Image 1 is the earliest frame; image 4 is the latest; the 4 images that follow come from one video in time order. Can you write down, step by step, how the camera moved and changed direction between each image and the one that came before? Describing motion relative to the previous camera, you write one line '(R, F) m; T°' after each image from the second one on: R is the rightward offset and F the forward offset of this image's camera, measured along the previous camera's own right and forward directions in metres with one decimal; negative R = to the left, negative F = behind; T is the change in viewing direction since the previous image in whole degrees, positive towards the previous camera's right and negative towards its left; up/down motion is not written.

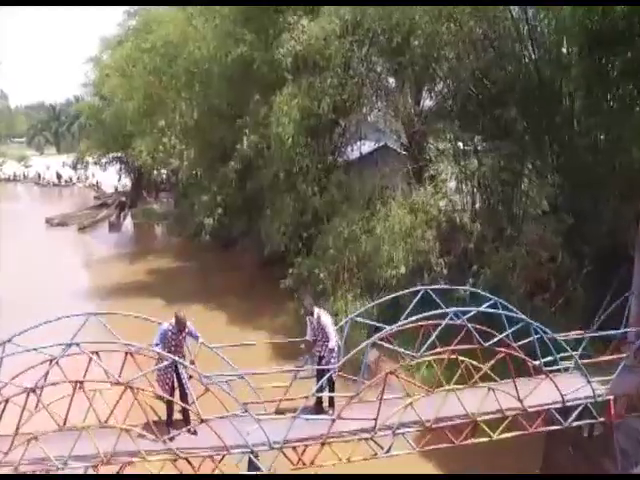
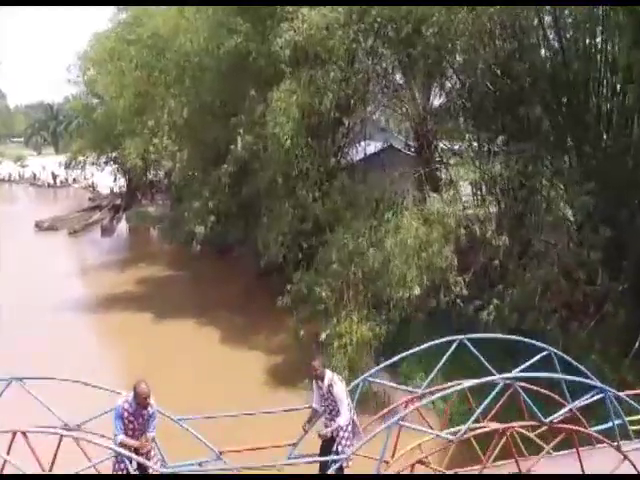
(0.0, +1.2) m; 0°
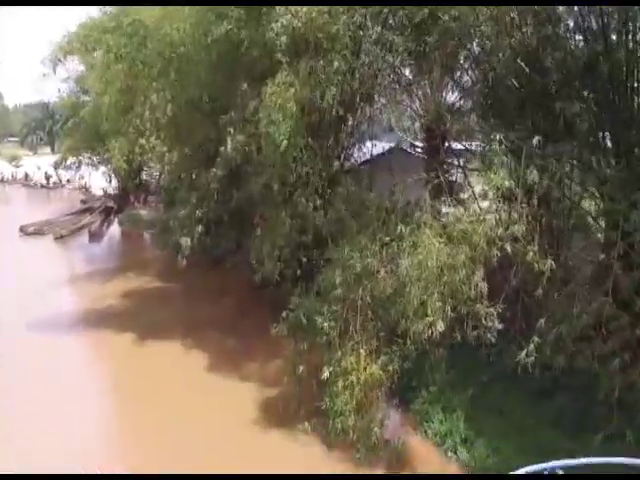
(0.0, +1.5) m; 0°
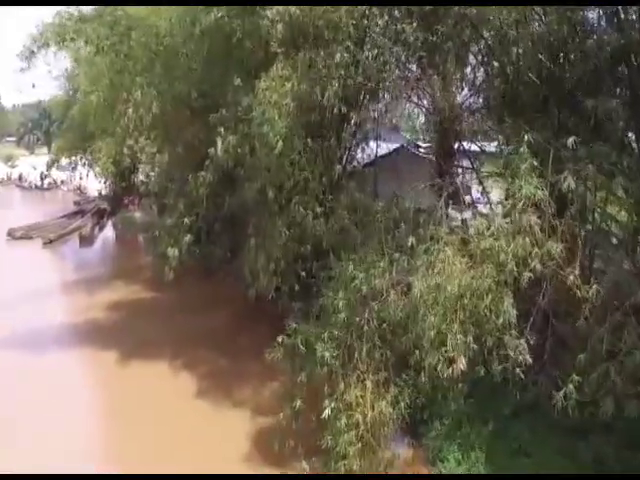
(0.0, +1.0) m; 0°
